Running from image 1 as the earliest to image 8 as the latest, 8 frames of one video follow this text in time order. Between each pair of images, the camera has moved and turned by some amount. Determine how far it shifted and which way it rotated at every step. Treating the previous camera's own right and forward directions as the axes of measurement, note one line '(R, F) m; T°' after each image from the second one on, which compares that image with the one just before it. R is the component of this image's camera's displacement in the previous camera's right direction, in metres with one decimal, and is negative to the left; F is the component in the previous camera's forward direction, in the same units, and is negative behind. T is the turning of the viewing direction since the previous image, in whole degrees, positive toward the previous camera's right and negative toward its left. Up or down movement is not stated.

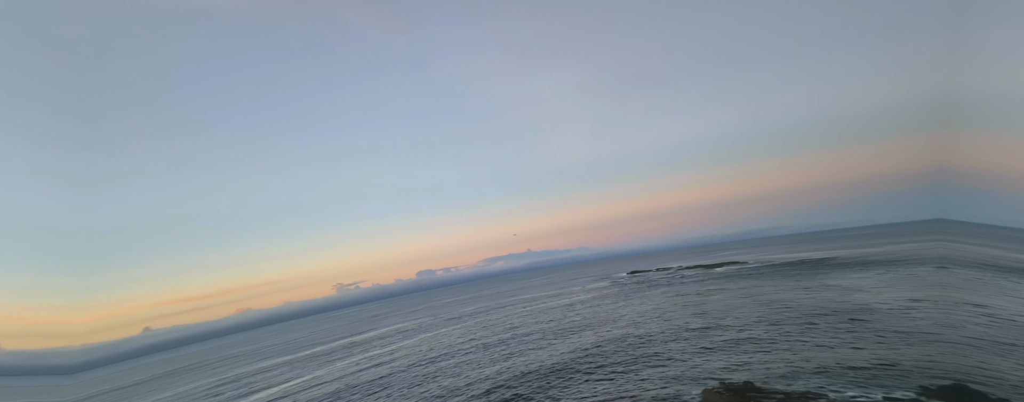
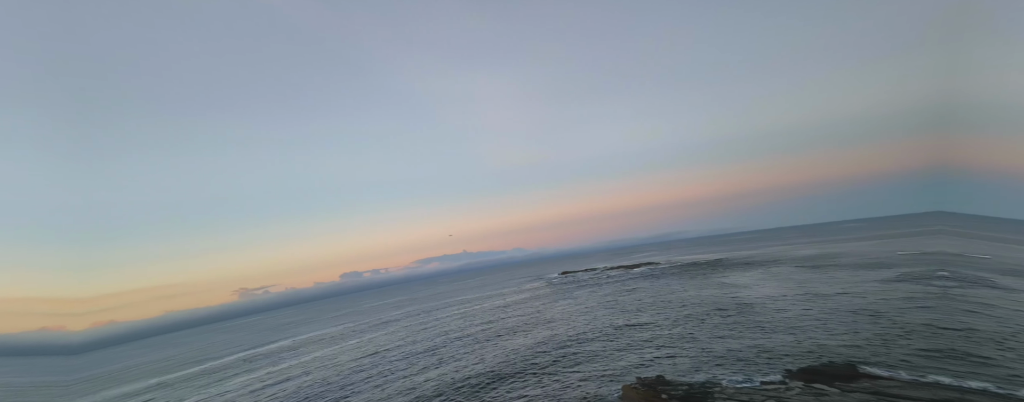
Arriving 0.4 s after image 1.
(+0.2, -0.3) m; +9°
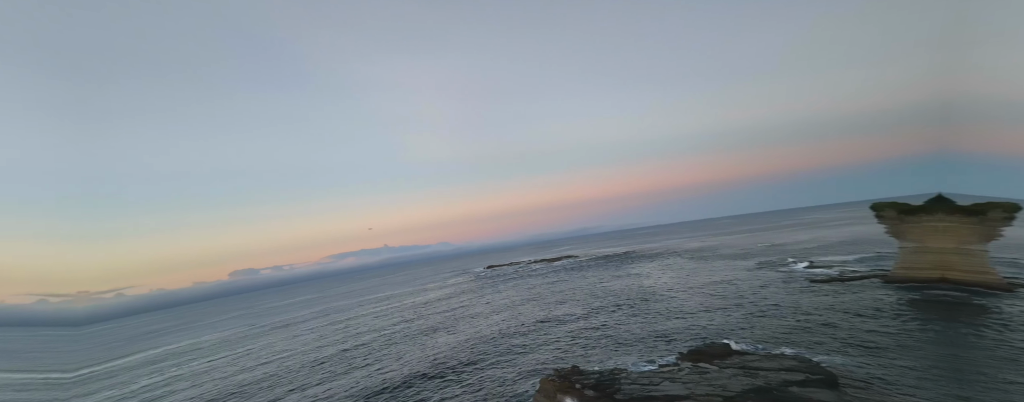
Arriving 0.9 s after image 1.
(+0.3, -0.2) m; +9°
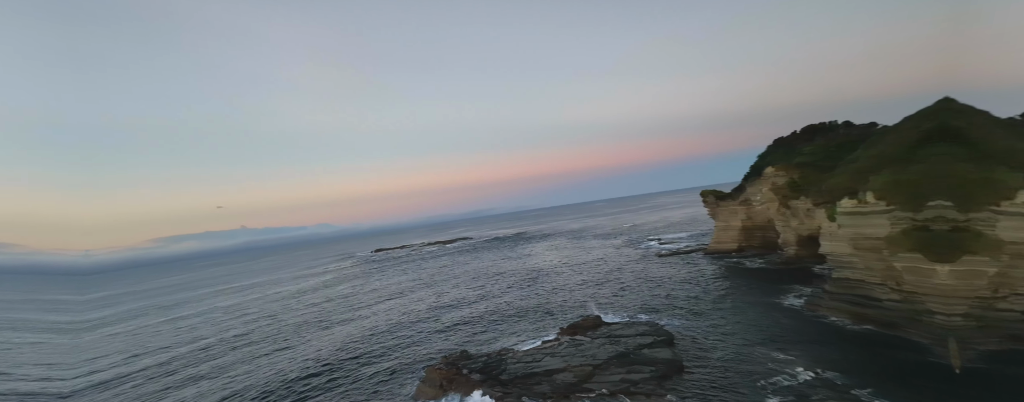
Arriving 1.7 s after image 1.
(+0.1, -0.3) m; +14°
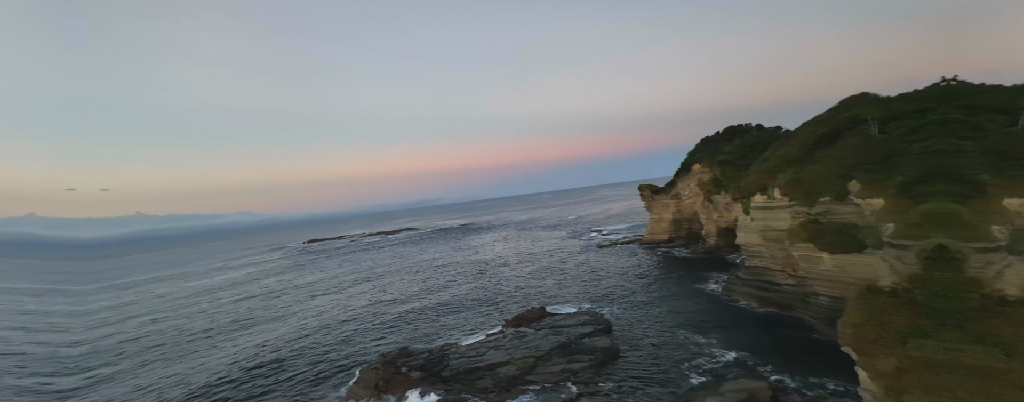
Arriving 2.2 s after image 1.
(+0.1, -0.1) m; +7°
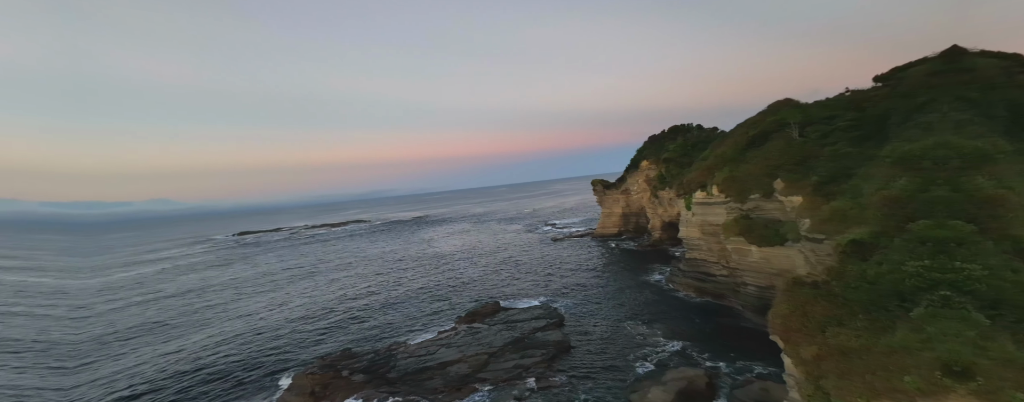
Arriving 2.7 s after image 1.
(+0.1, 0.0) m; +5°
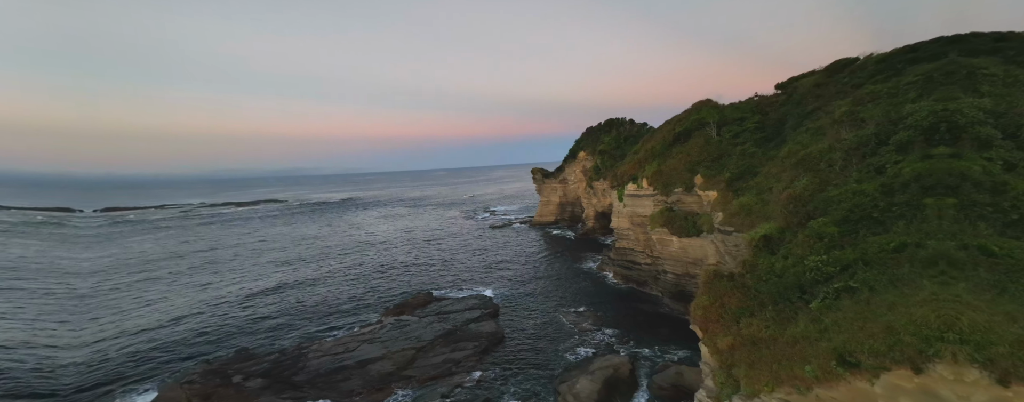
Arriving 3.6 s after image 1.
(0.0, +0.1) m; +8°
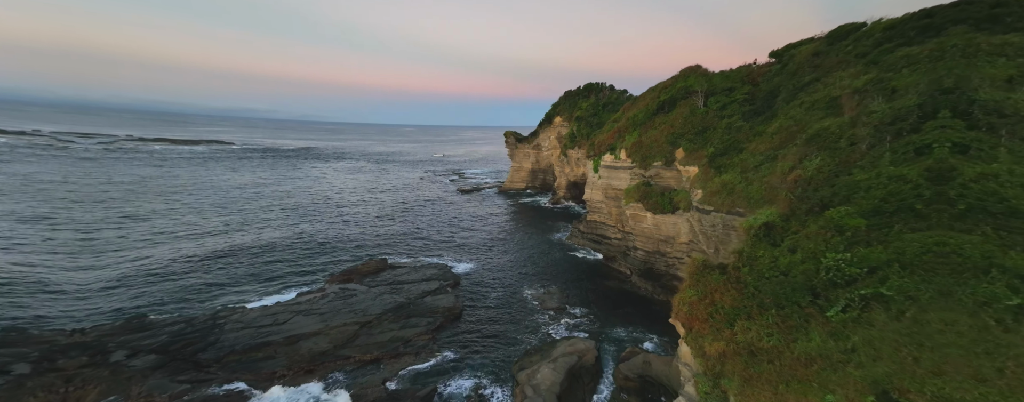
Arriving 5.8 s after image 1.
(0.0, +0.7) m; +4°
